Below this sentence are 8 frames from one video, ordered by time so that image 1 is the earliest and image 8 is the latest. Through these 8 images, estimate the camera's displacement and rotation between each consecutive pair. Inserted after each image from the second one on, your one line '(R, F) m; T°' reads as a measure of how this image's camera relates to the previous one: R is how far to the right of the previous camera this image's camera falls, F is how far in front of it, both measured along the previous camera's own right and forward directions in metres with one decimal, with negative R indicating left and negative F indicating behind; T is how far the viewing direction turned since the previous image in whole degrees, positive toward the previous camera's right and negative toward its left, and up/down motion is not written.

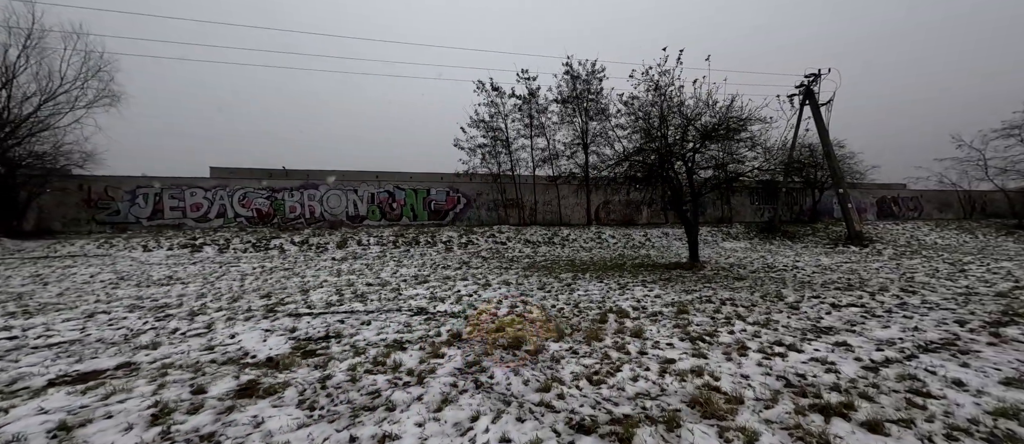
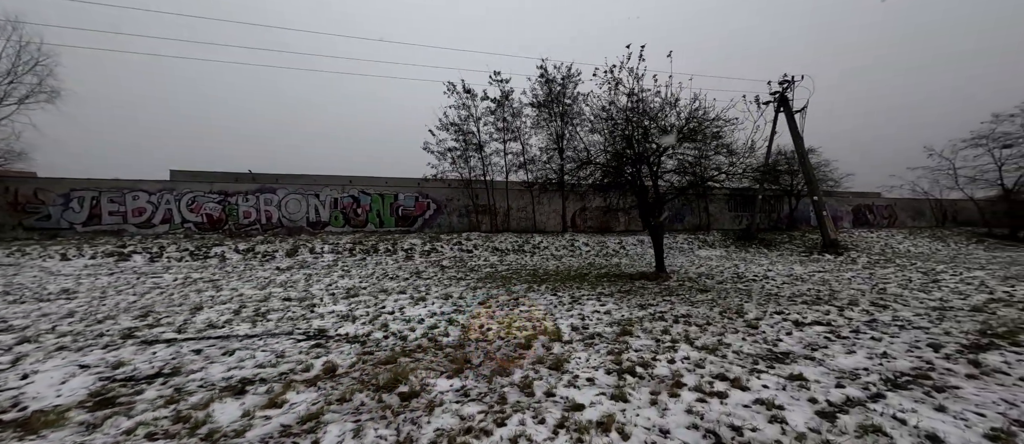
(+1.1, +0.9) m; +2°
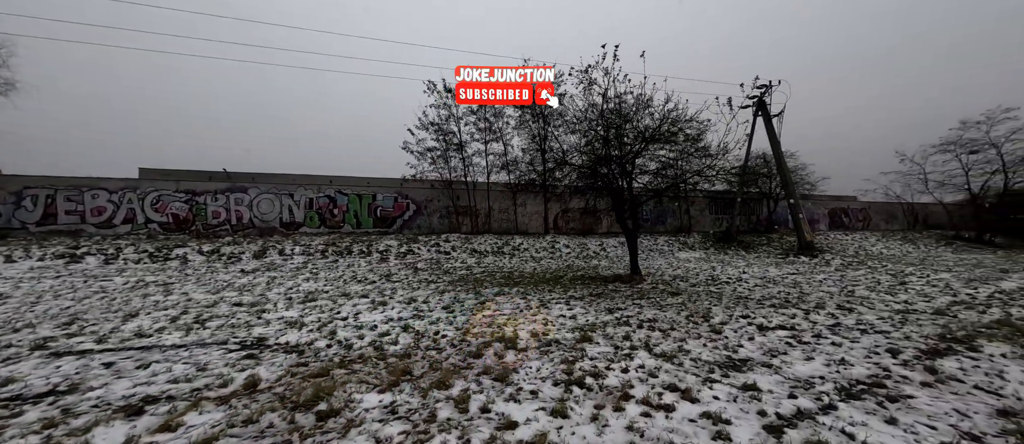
(+0.5, +0.3) m; +2°
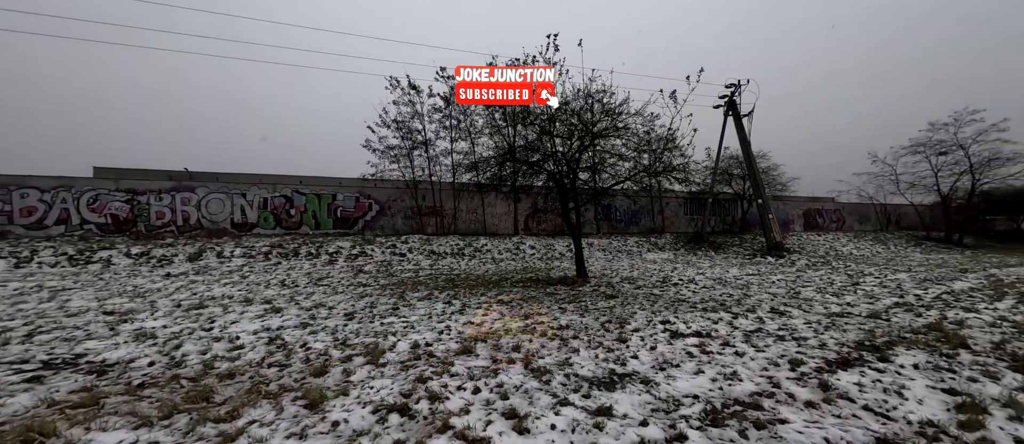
(+1.6, +0.6) m; +1°
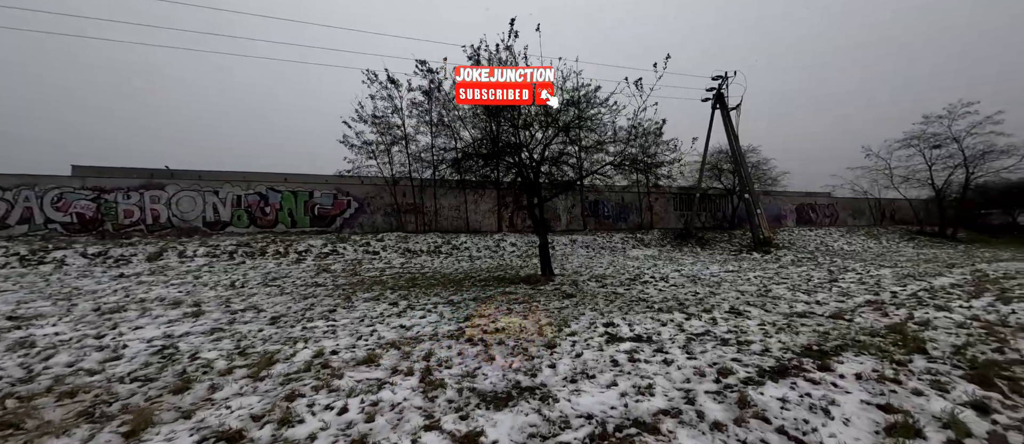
(+1.1, +0.5) m; 0°
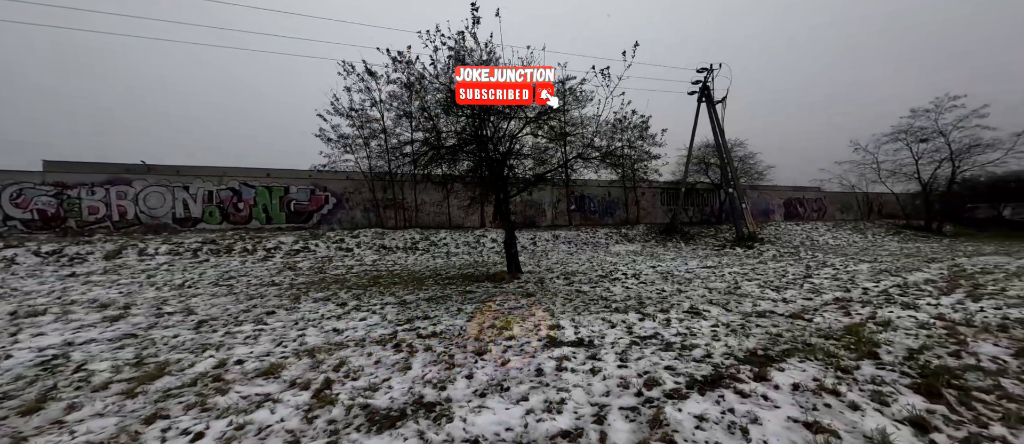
(+0.9, +0.4) m; +1°
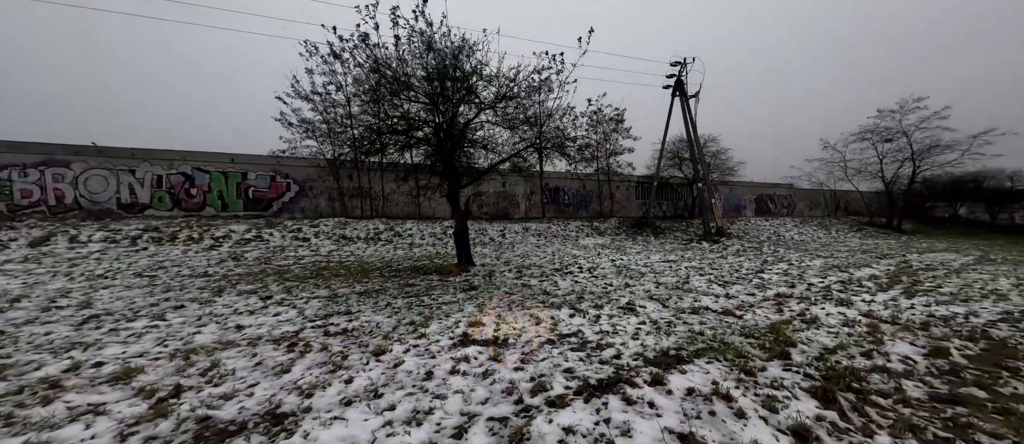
(+0.9, +0.3) m; +2°
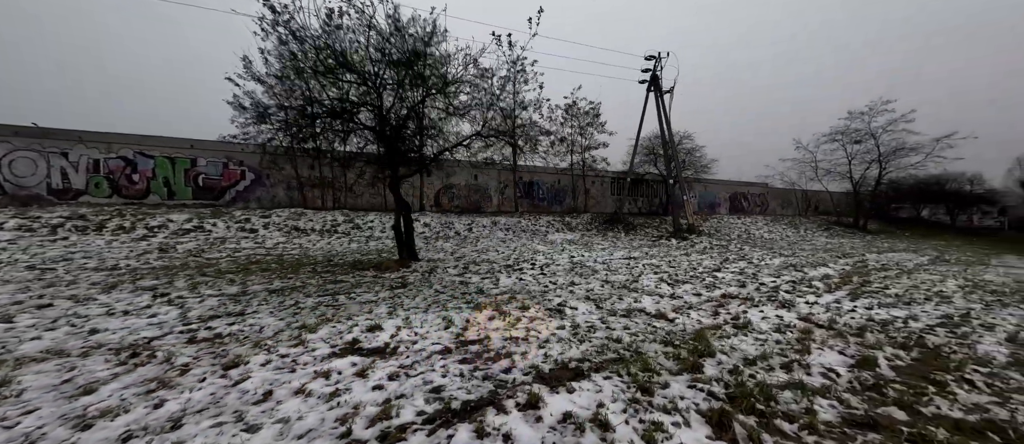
(+1.0, +0.6) m; +2°
